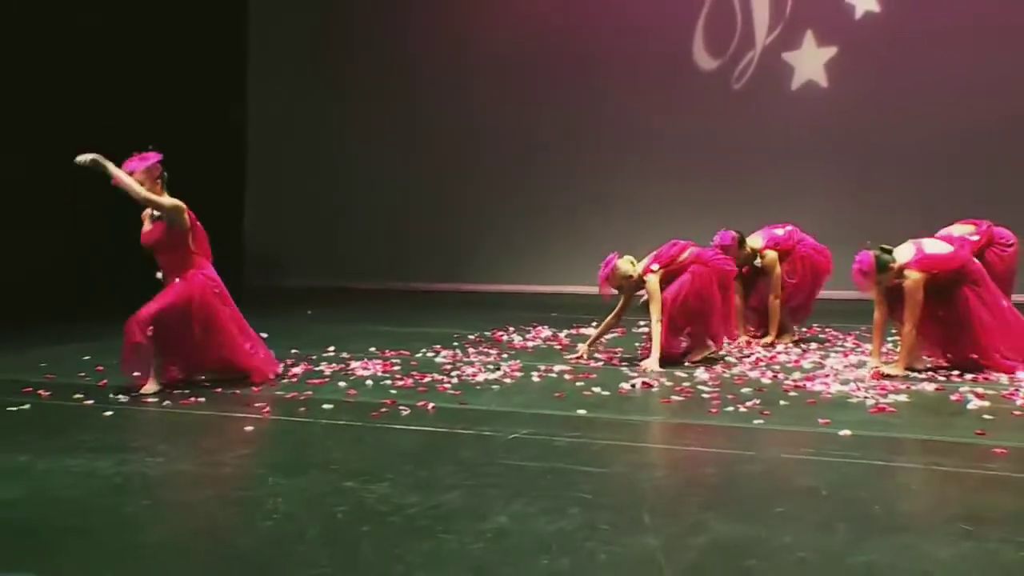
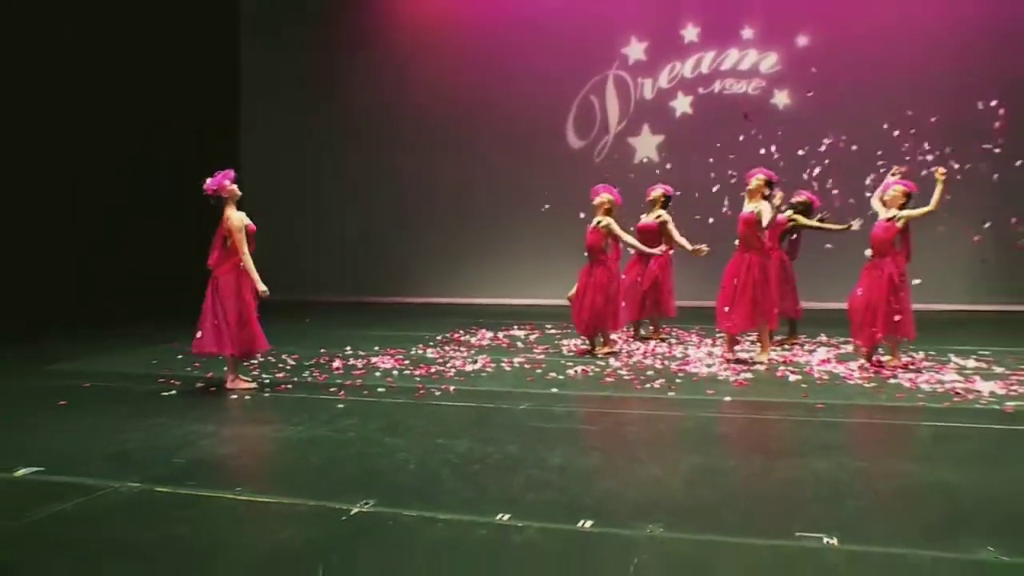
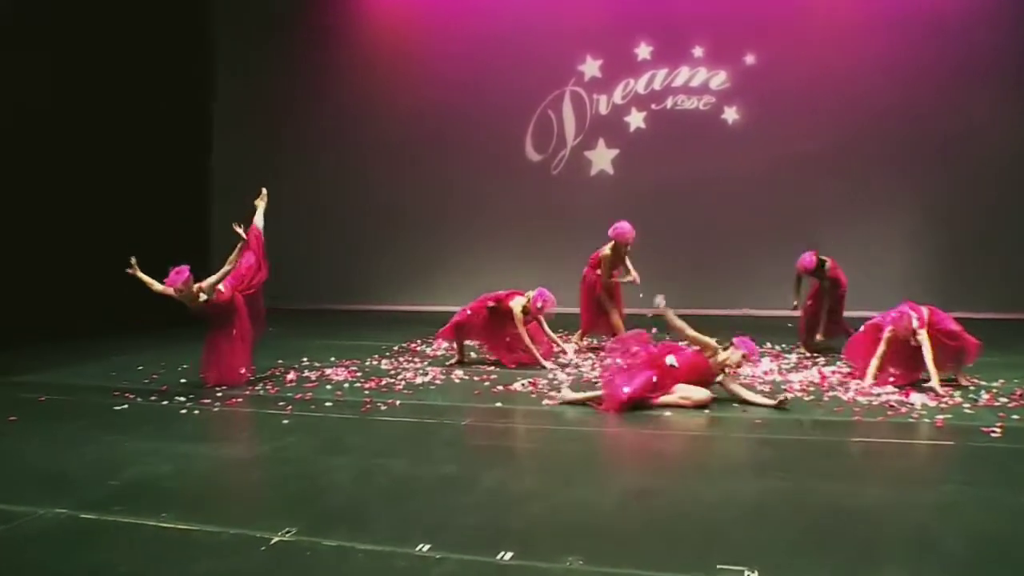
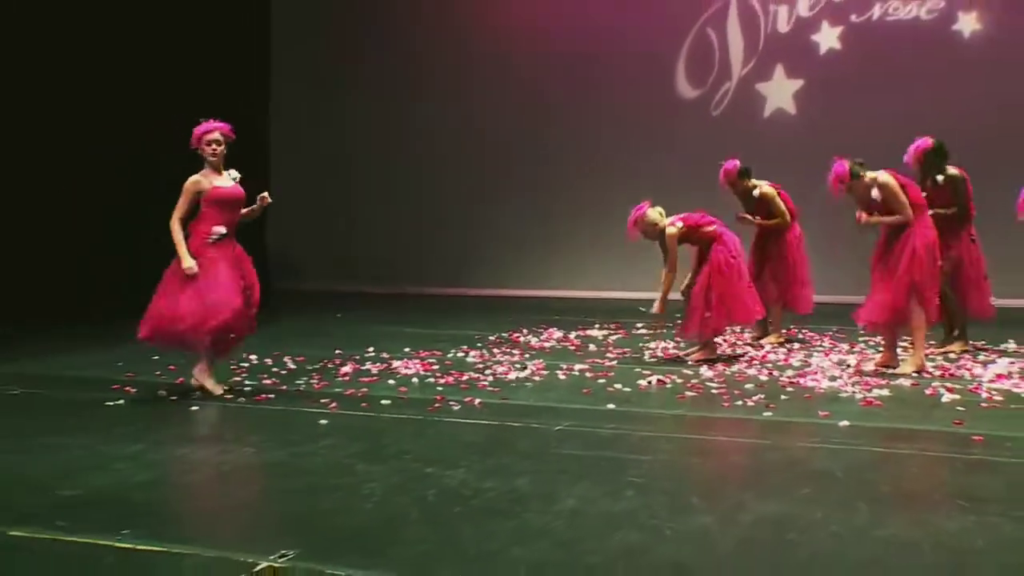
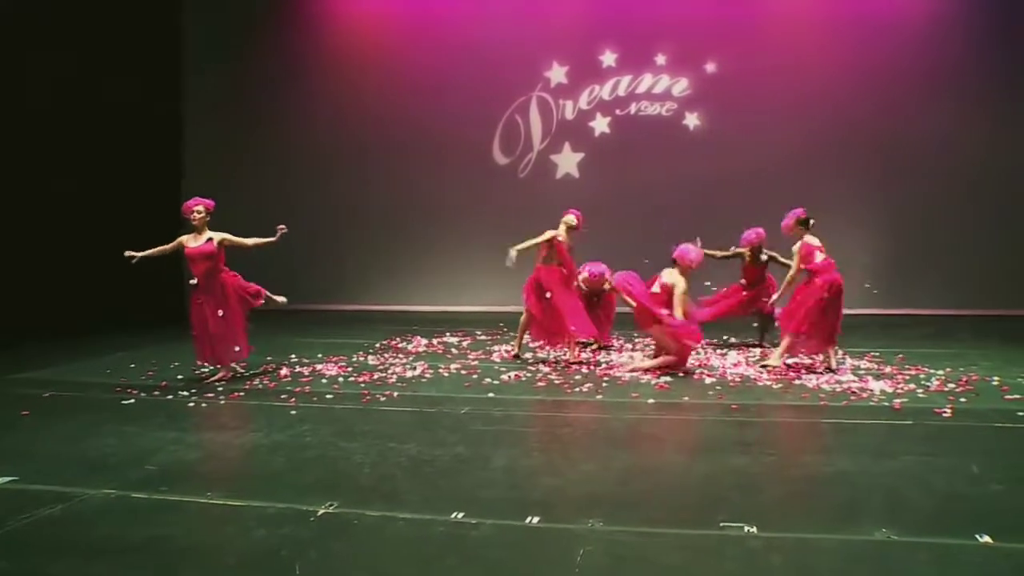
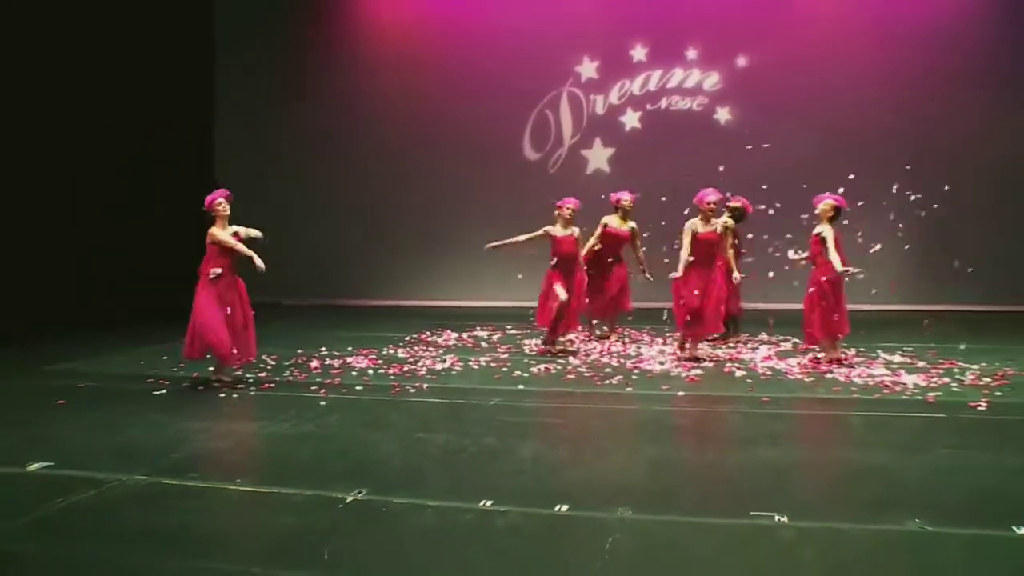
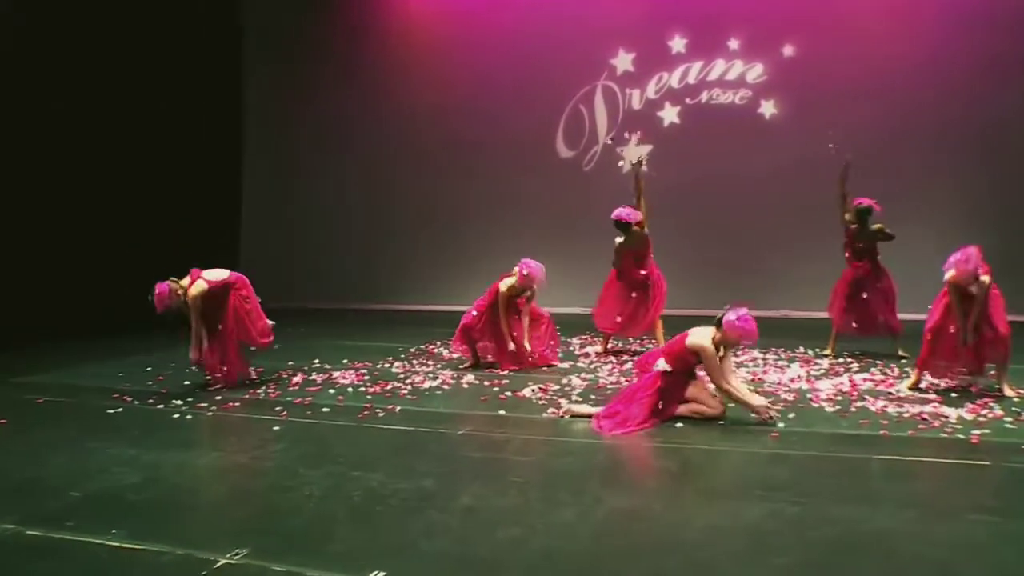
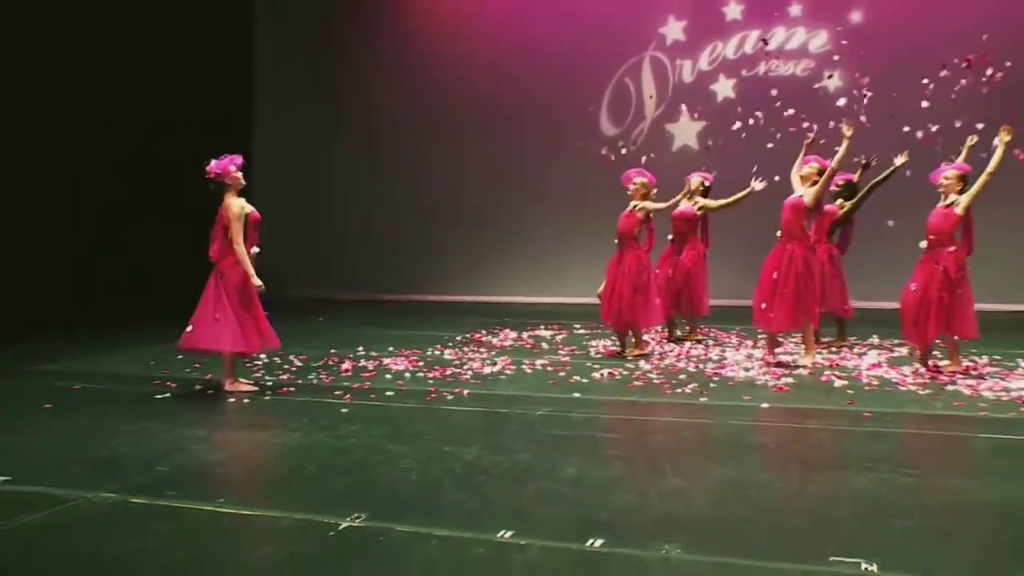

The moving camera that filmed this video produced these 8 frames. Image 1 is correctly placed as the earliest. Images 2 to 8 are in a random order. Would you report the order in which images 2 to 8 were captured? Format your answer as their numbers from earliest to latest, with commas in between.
4, 8, 2, 6, 5, 3, 7
